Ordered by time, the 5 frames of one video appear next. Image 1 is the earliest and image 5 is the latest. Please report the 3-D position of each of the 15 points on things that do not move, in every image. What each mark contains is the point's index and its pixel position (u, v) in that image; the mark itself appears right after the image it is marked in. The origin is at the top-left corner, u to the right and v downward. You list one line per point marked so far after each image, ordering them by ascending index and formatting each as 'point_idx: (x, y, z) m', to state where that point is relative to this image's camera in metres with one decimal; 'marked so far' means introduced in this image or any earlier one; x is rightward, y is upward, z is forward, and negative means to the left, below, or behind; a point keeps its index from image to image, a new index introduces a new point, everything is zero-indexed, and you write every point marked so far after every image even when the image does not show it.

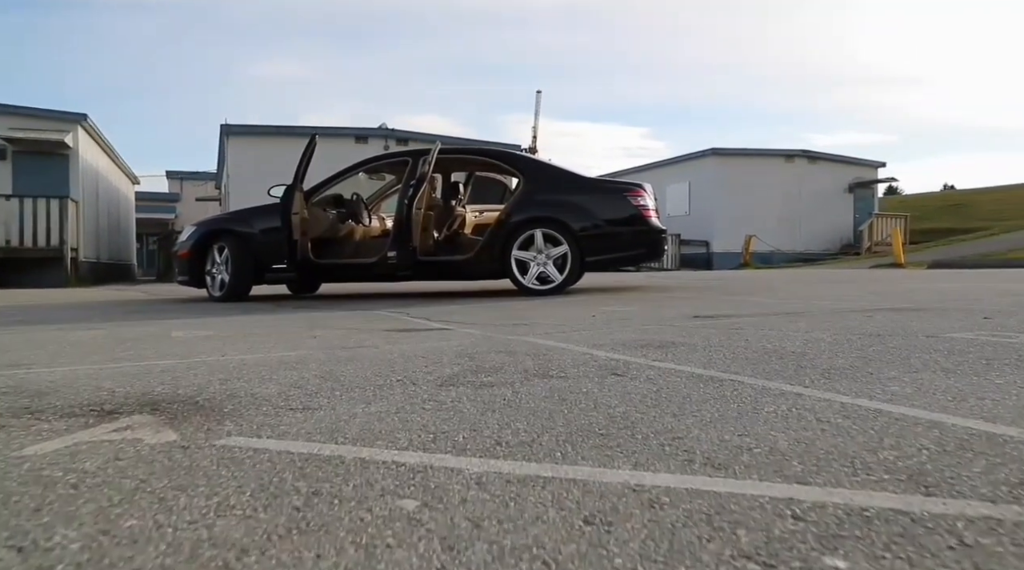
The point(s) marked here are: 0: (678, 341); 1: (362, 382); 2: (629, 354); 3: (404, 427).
0: (+0.9, -0.3, +4.1) m
1: (-0.6, -0.4, +2.8) m
2: (+0.6, -0.3, +3.6) m
3: (-0.3, -0.4, +1.9) m
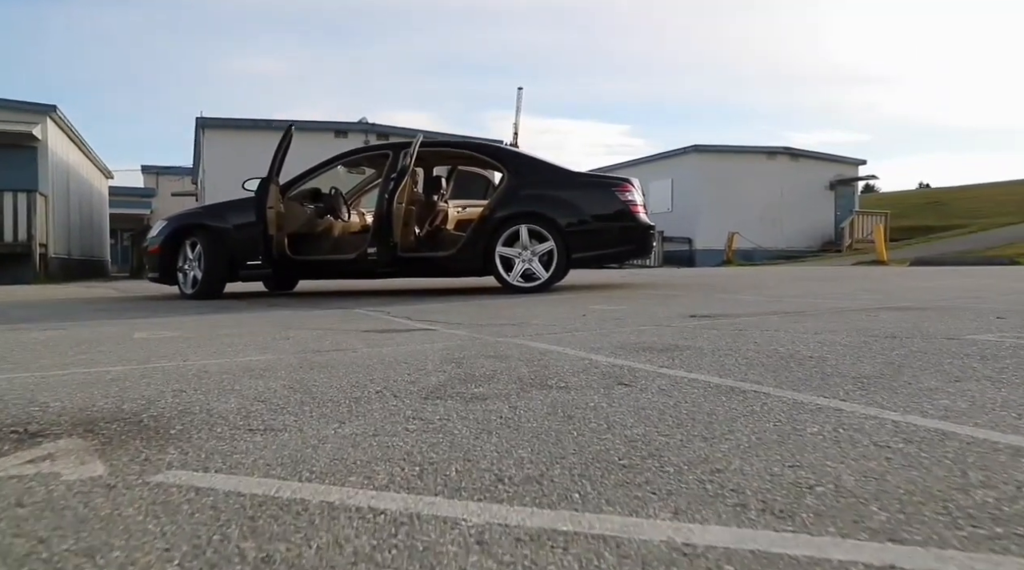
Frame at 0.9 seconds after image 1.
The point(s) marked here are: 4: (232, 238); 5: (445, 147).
0: (+0.8, -0.3, +3.8) m
1: (-0.6, -0.4, +2.4) m
2: (+0.5, -0.3, +3.3) m
3: (-0.3, -0.4, +1.6) m
4: (-3.5, +0.6, +9.4) m
5: (-0.8, +1.6, +9.0) m
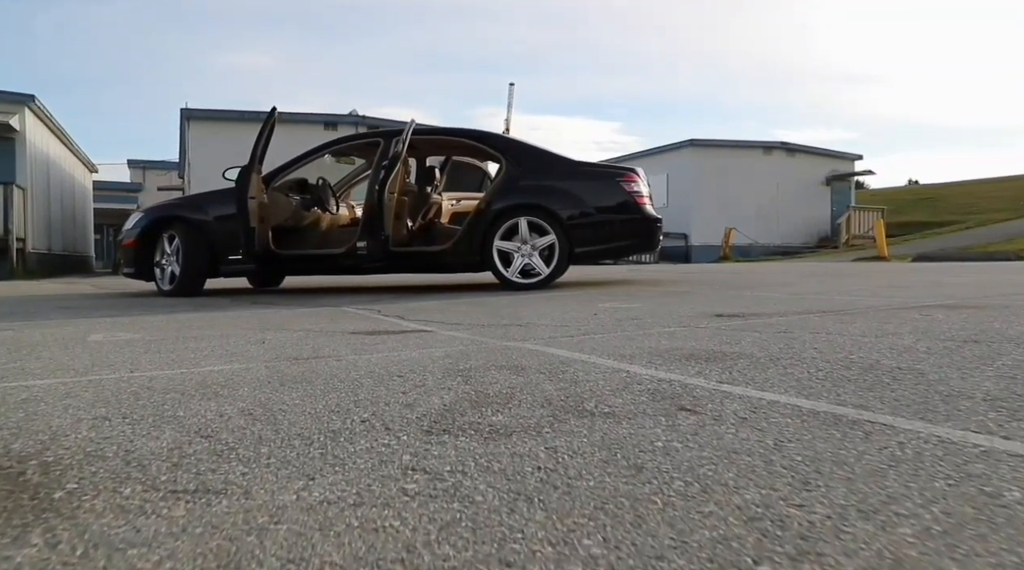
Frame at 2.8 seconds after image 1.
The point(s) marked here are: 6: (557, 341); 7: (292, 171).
0: (+0.9, -0.3, +3.2) m
1: (-0.5, -0.3, +1.8) m
2: (+0.6, -0.3, +2.7) m
3: (-0.2, -0.4, +1.0) m
4: (-3.5, +0.6, +8.7) m
5: (-0.8, +1.7, +8.4) m
6: (+0.2, -0.3, +3.8) m
7: (-2.6, +1.3, +8.8) m
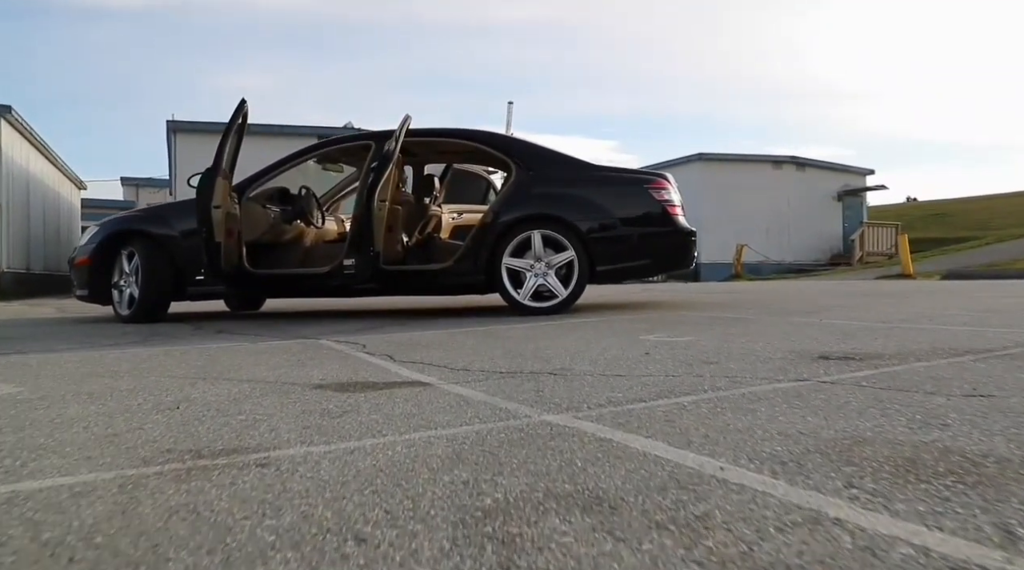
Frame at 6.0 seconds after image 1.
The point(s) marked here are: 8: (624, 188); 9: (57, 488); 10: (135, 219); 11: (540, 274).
0: (+1.1, -0.4, +1.8) m
1: (-0.3, -0.4, +0.4) m
2: (+0.7, -0.4, +1.3) m
3: (0.0, -0.4, -0.4) m
4: (-3.3, +0.4, +7.3) m
5: (-0.7, +1.4, +7.0) m
6: (+0.4, -0.4, +2.4) m
7: (-2.4, +1.1, +7.4) m
8: (+1.1, +0.9, +6.7) m
9: (-1.0, -0.5, +1.7) m
10: (-3.8, +0.7, +7.5) m
11: (+0.3, +0.1, +6.6) m
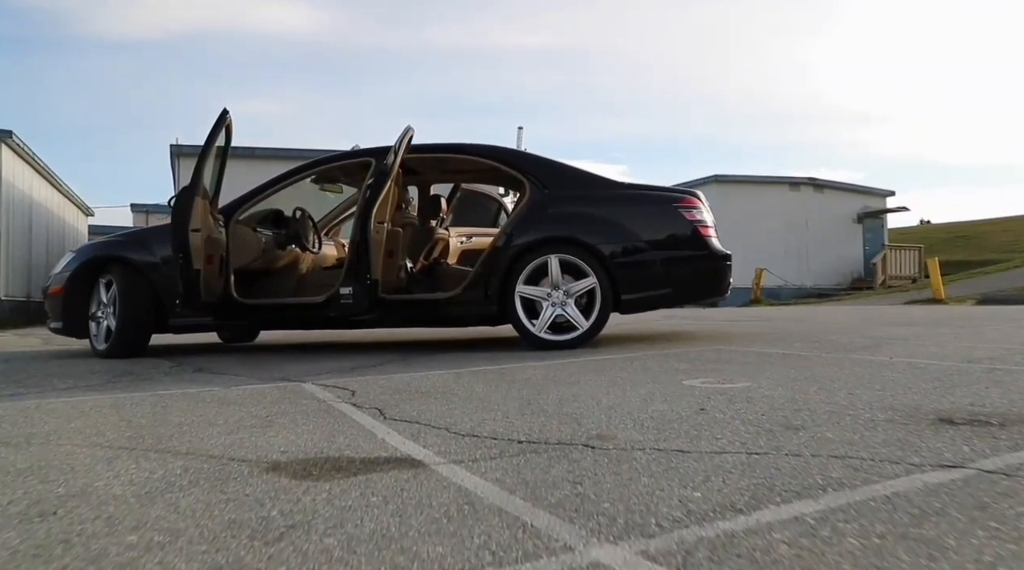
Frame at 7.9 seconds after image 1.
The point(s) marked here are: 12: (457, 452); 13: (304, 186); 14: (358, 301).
0: (+1.1, -0.5, +0.9) m
1: (-0.3, -0.5, -0.5) m
2: (+0.8, -0.5, +0.4) m
3: (0.0, -0.4, -1.3) m
4: (-3.2, +0.1, +6.5) m
5: (-0.6, +1.2, +6.2) m
6: (+0.4, -0.5, +1.5) m
7: (-2.3, +0.8, +6.5) m
8: (+1.2, +0.6, +5.8) m
9: (-1.0, -0.5, +0.8) m
10: (-3.7, +0.4, +6.7) m
11: (+0.4, -0.1, +5.7) m
12: (-0.2, -0.6, +2.7) m
13: (-1.9, +0.9, +6.7) m
14: (-1.2, -0.1, +5.8) m
